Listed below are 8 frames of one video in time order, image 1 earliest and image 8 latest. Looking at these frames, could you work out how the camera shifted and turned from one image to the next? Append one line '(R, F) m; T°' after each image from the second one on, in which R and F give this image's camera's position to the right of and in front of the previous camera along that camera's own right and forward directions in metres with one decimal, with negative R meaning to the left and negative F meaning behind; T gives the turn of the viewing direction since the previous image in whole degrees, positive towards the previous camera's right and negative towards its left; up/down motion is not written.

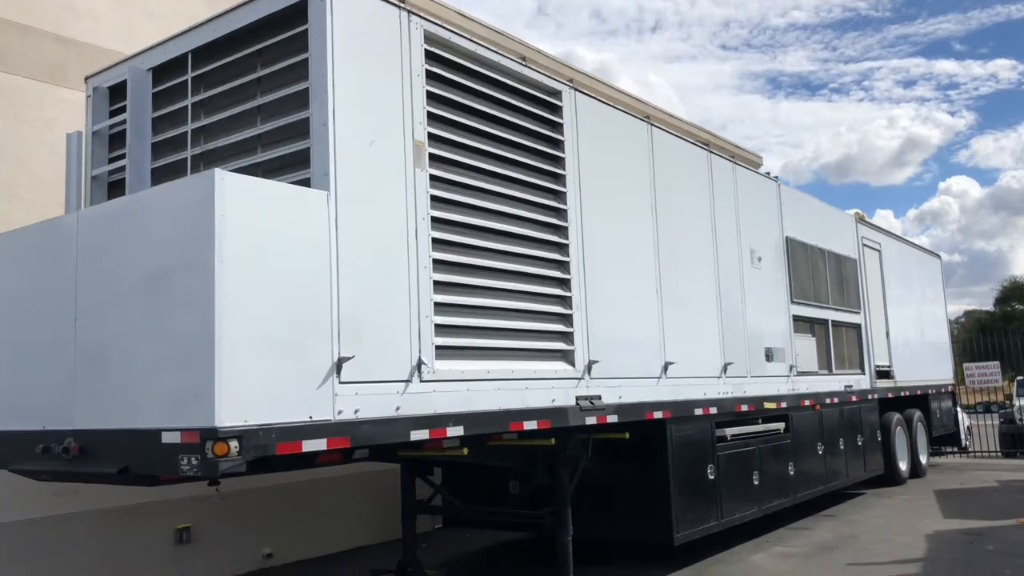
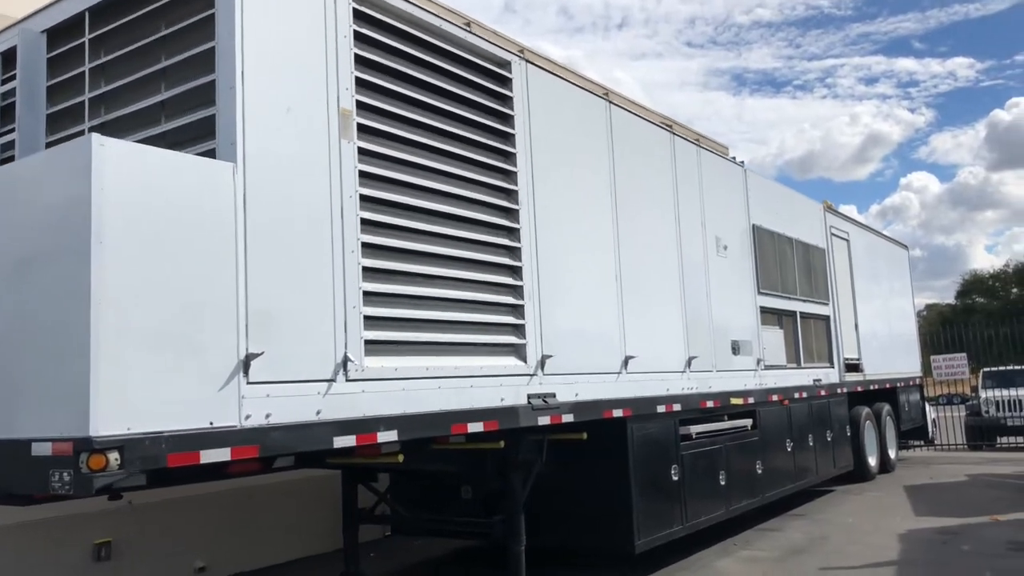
(+0.1, +0.5) m; +2°
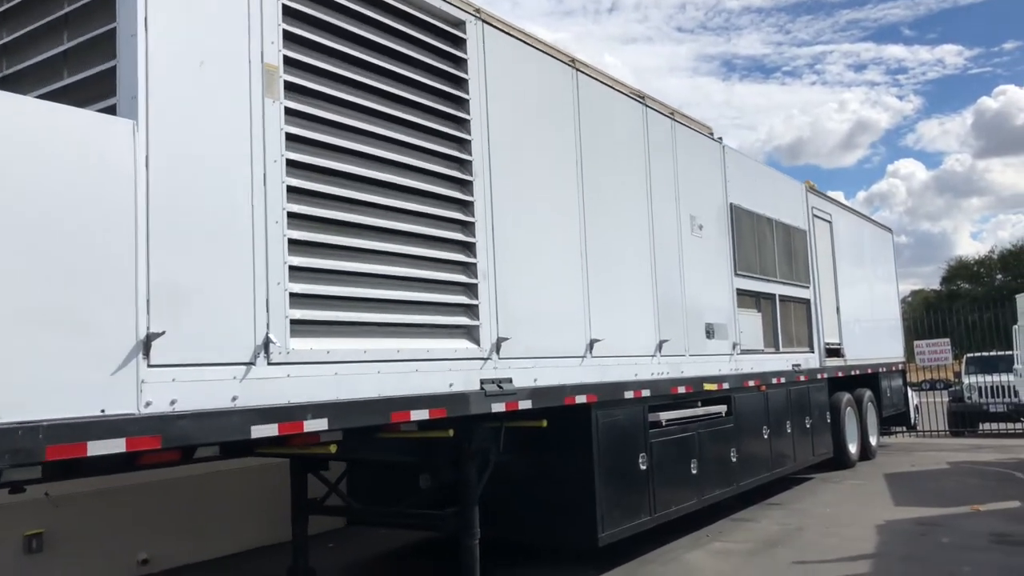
(+0.2, +0.4) m; +1°
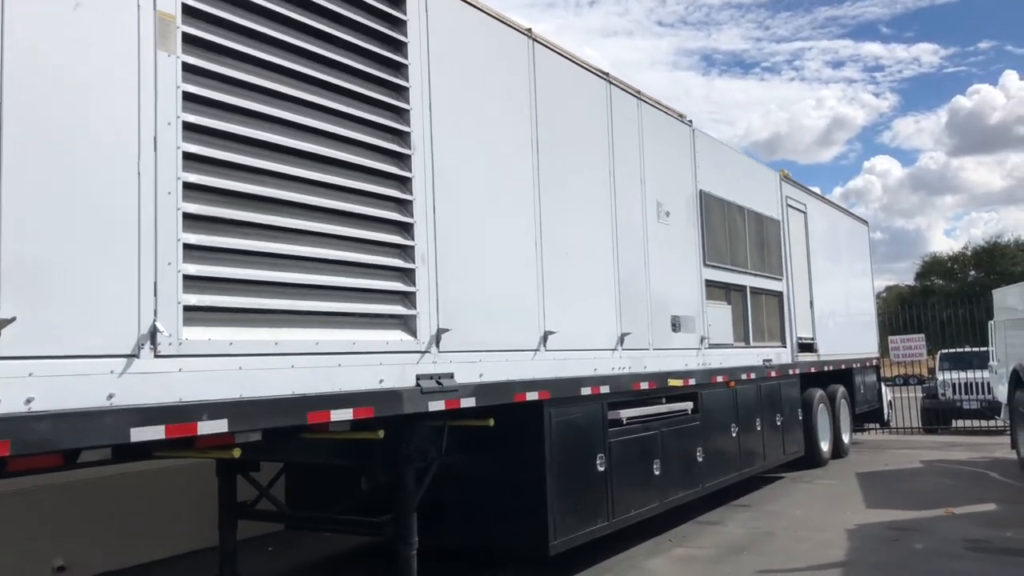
(+0.2, +0.5) m; +1°
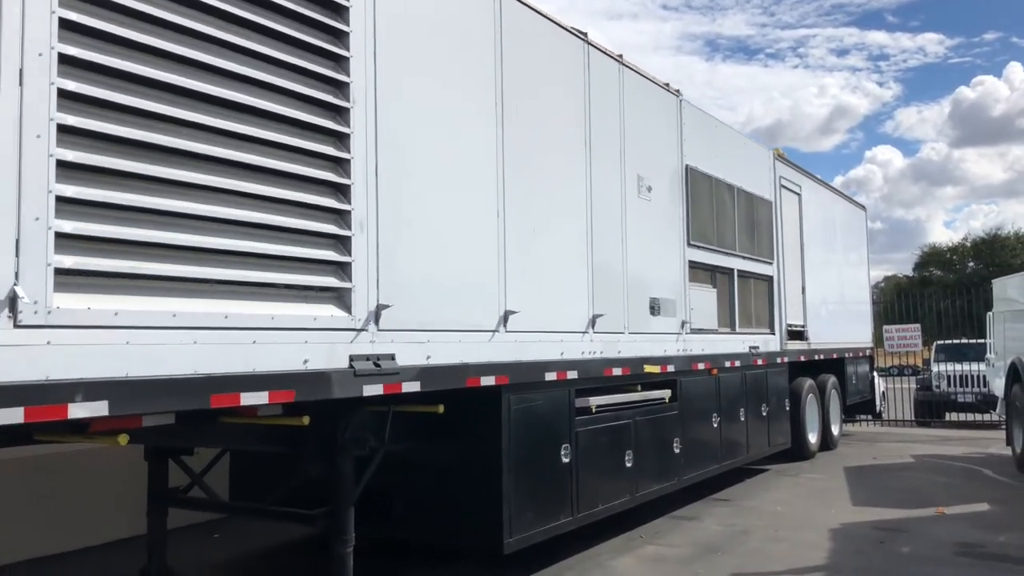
(+0.2, +0.5) m; 0°
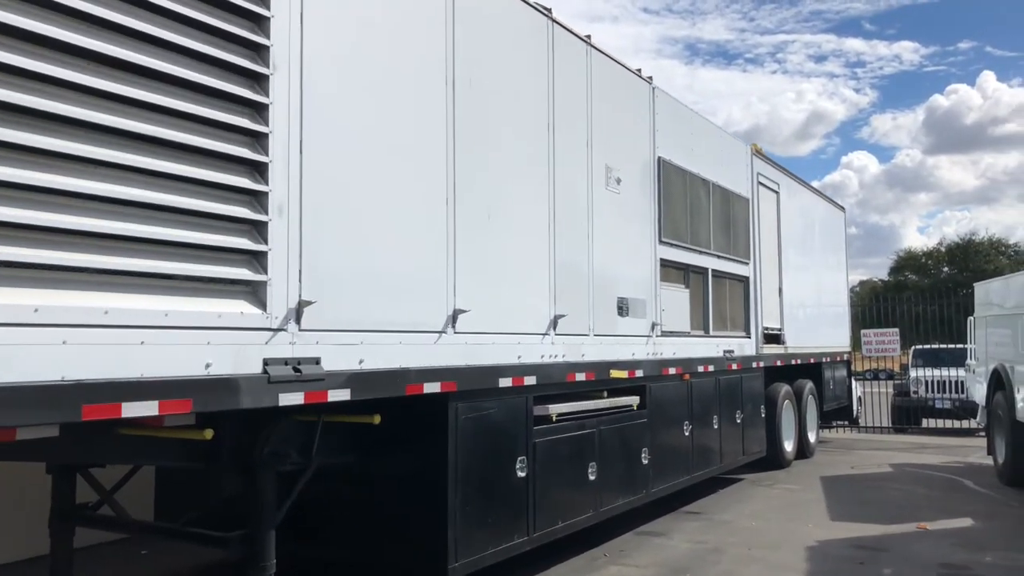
(+0.2, +0.5) m; +1°
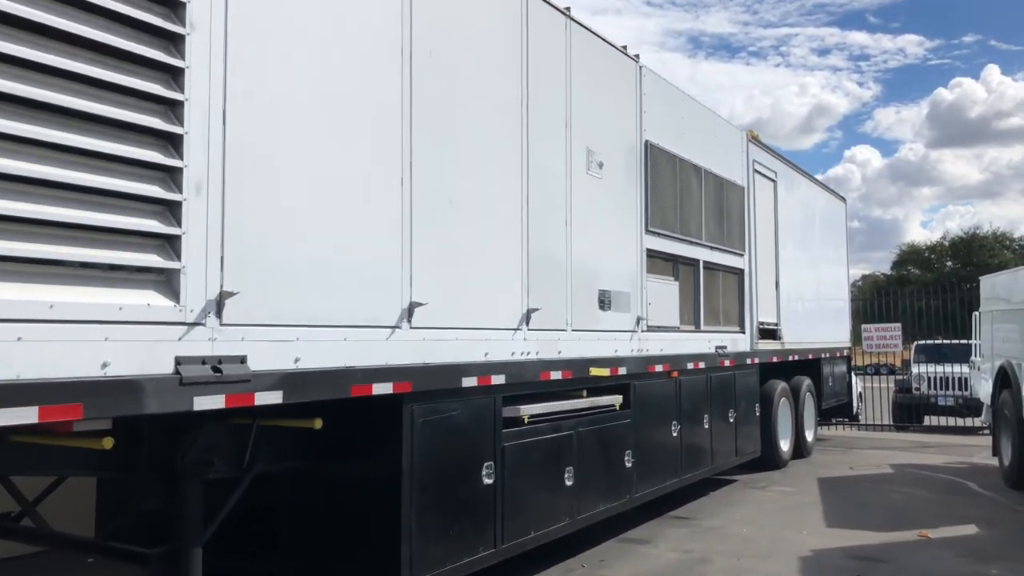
(+0.2, +0.4) m; 0°
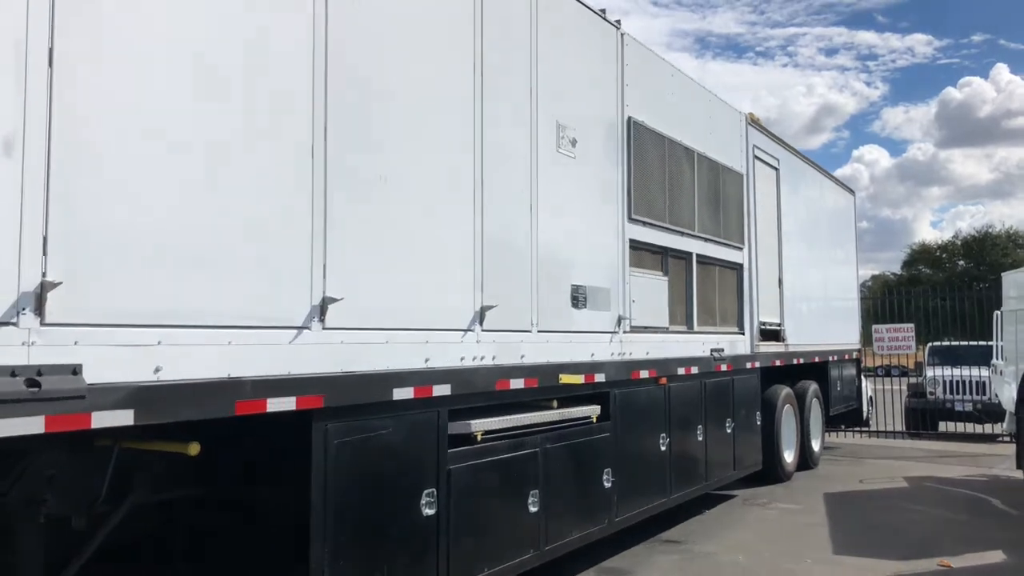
(+0.3, +0.7) m; -1°
